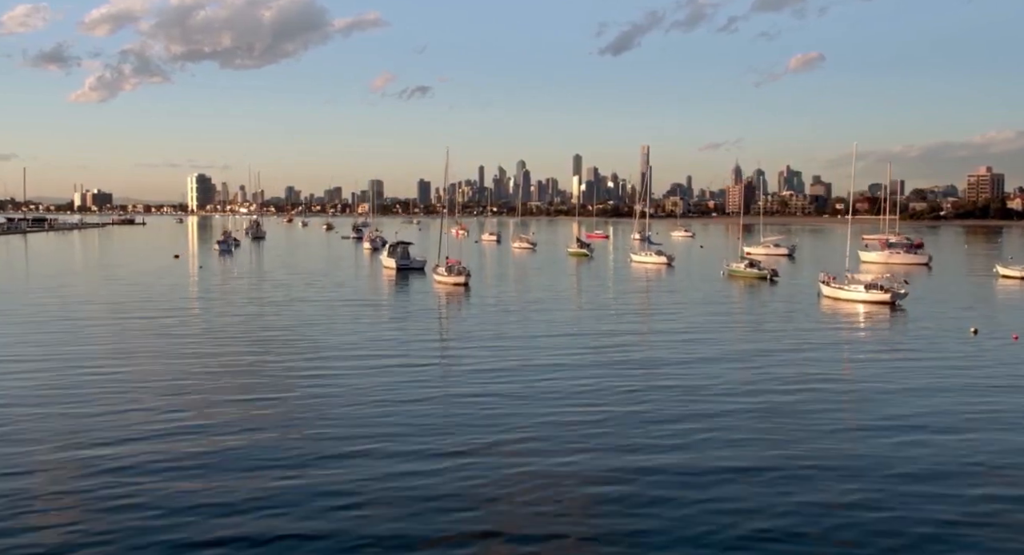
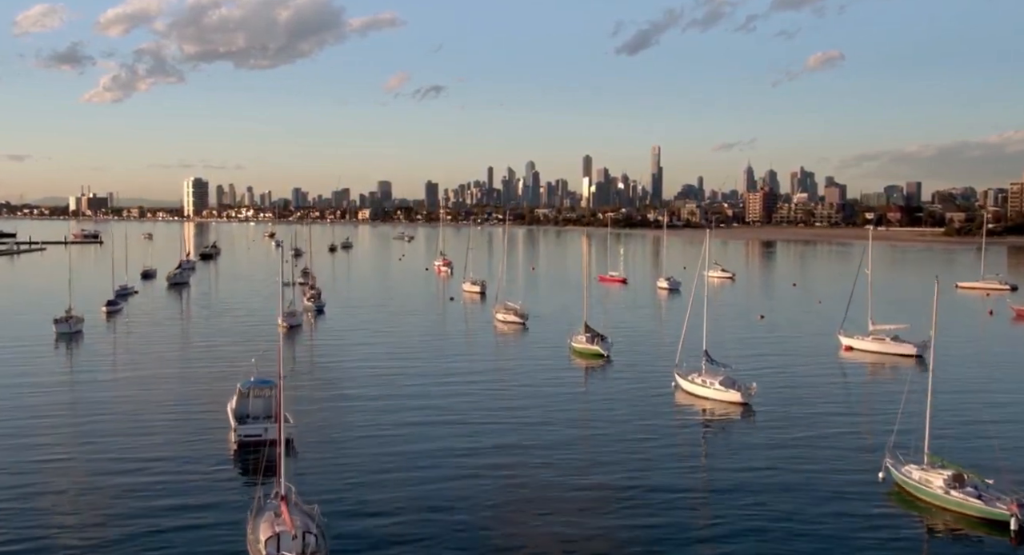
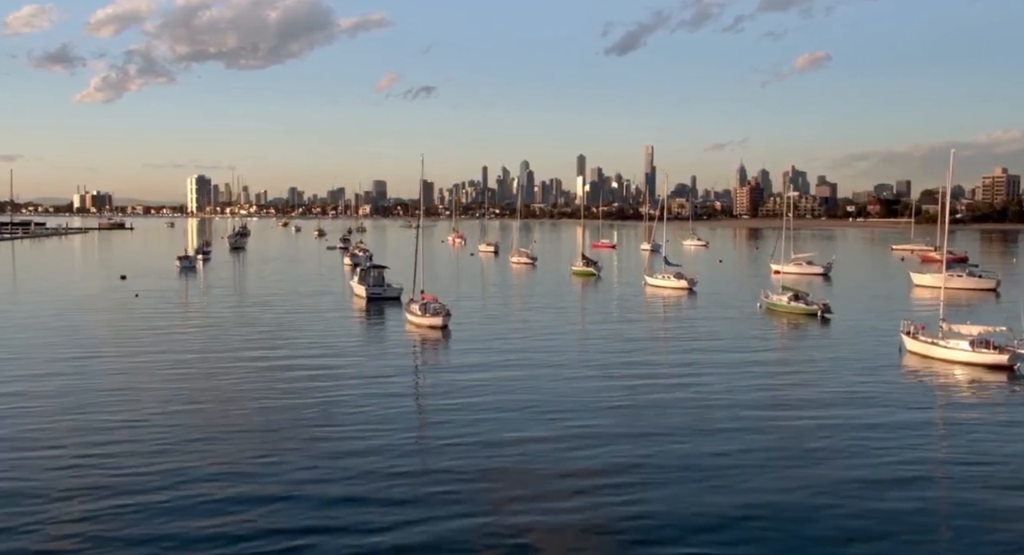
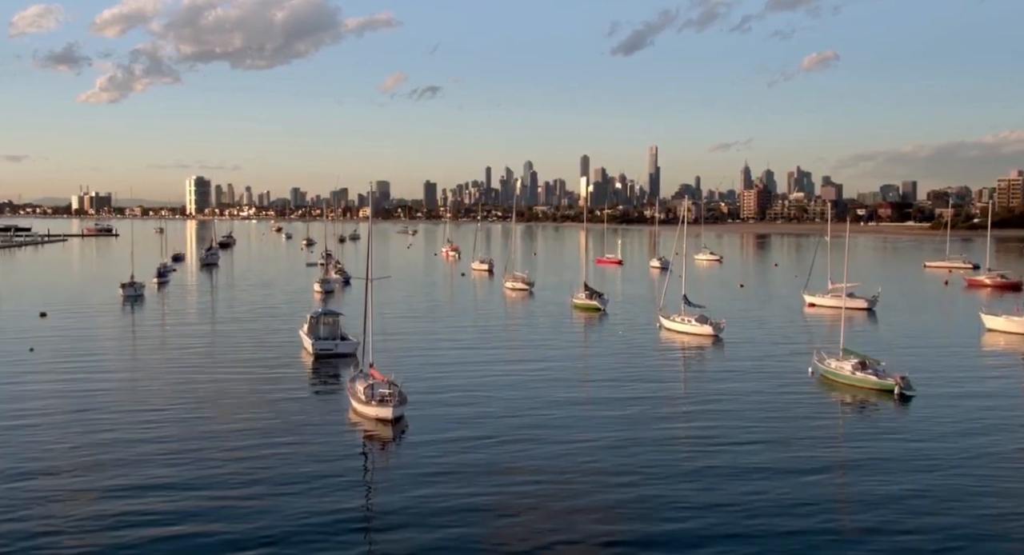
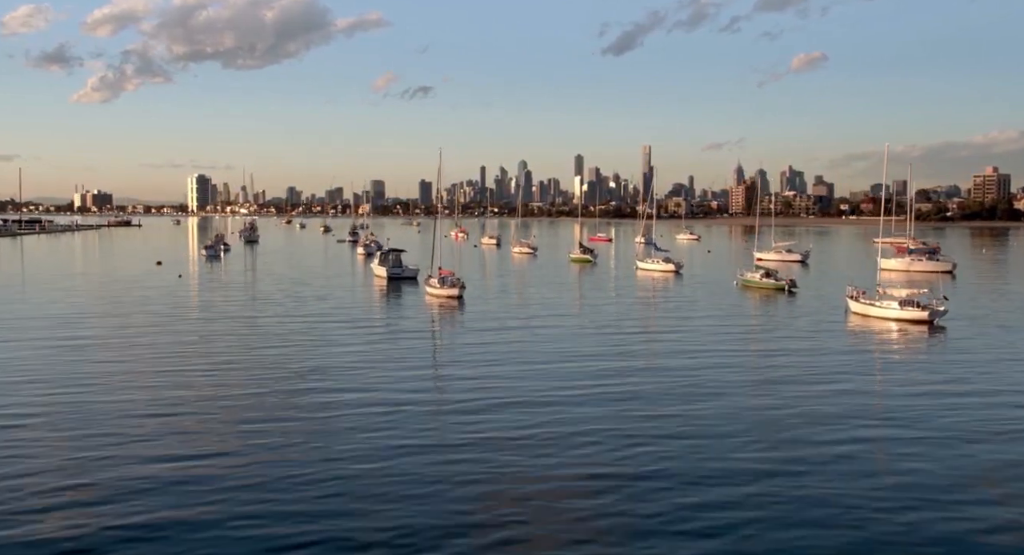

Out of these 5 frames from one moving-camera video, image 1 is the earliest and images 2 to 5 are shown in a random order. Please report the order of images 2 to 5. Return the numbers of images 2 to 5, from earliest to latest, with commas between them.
5, 3, 4, 2
